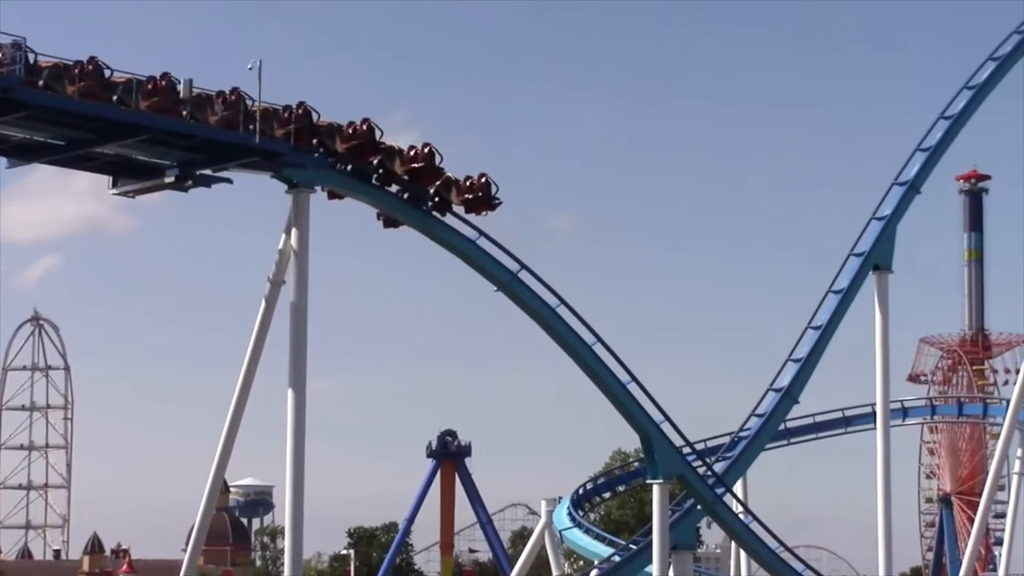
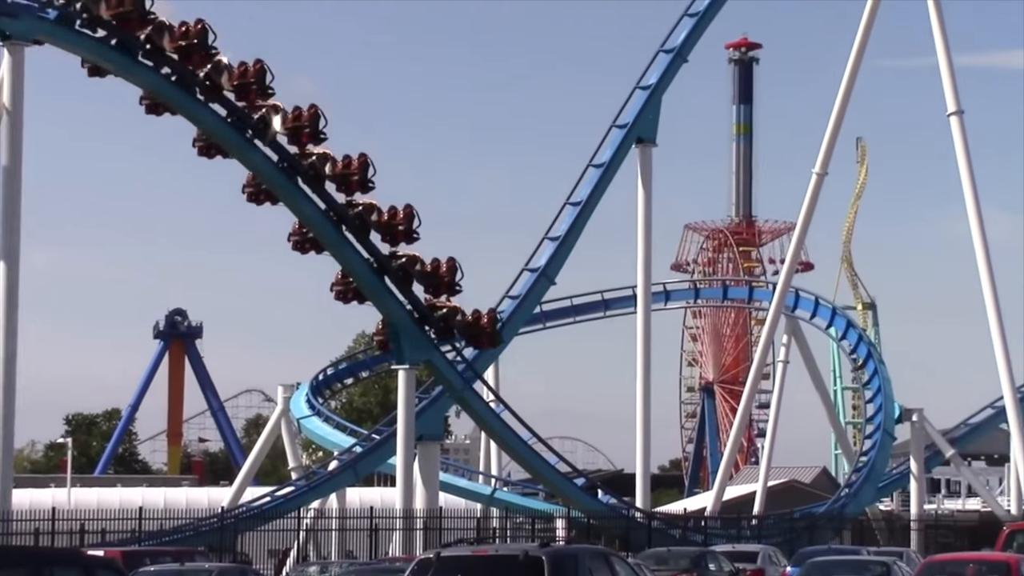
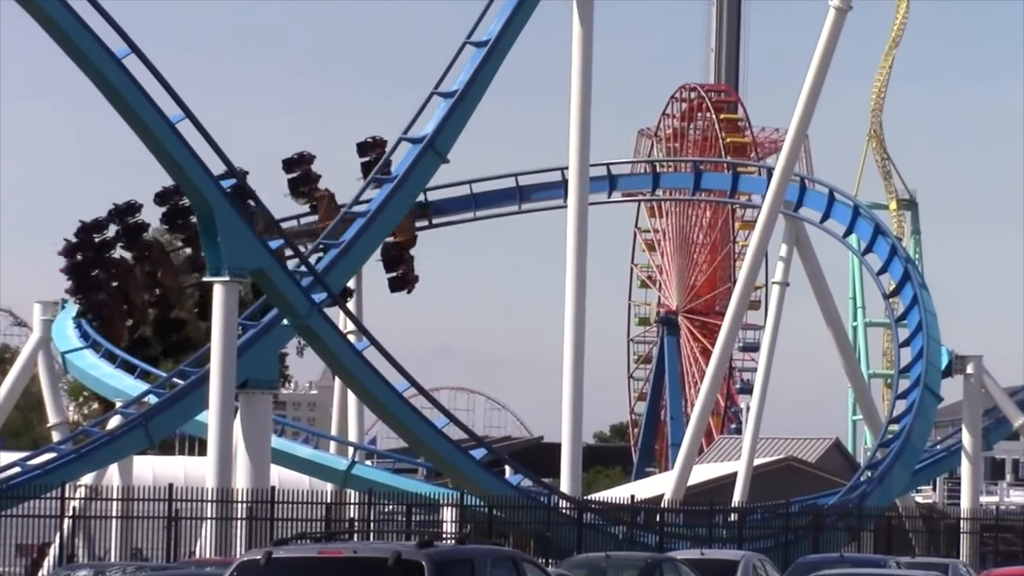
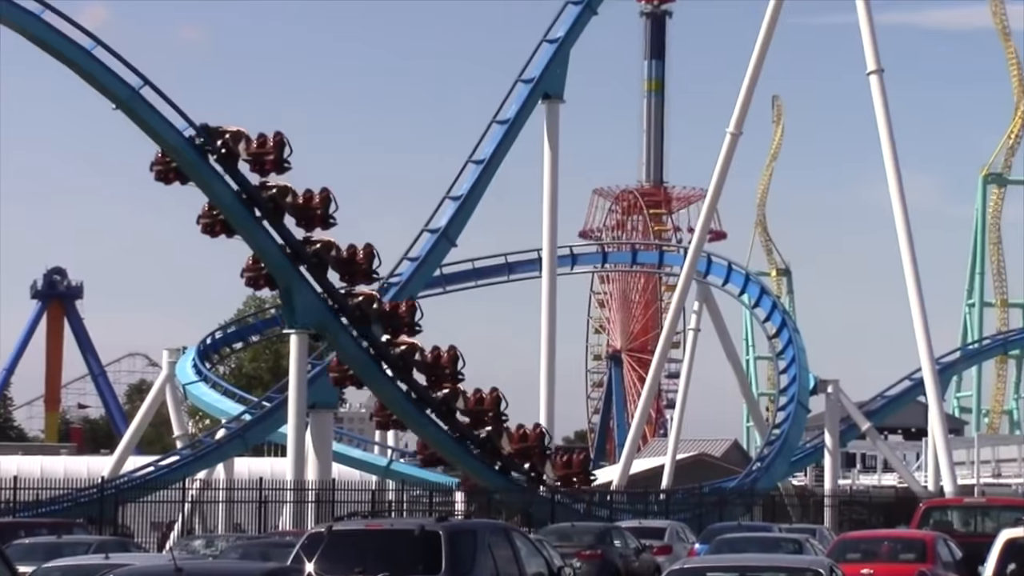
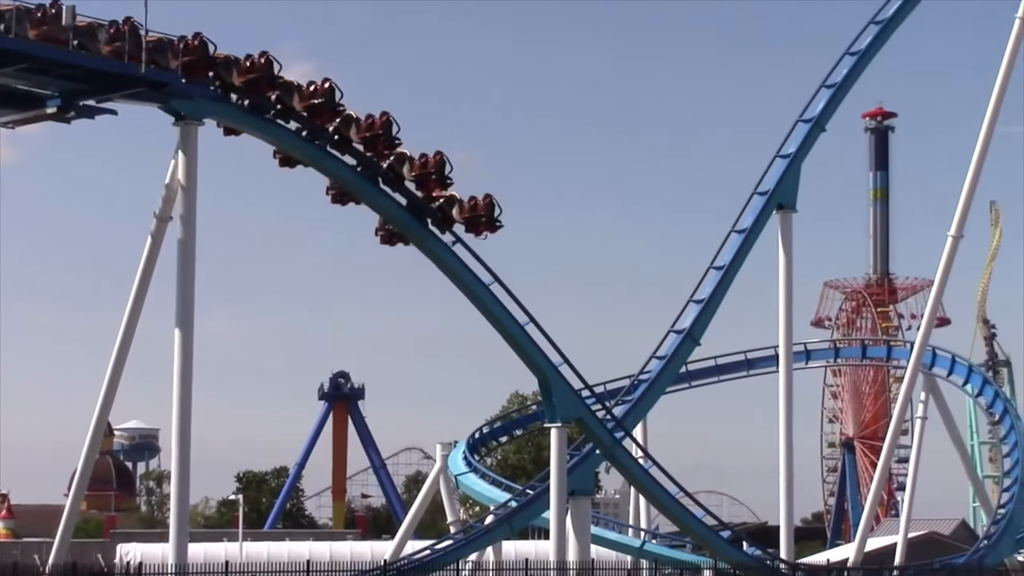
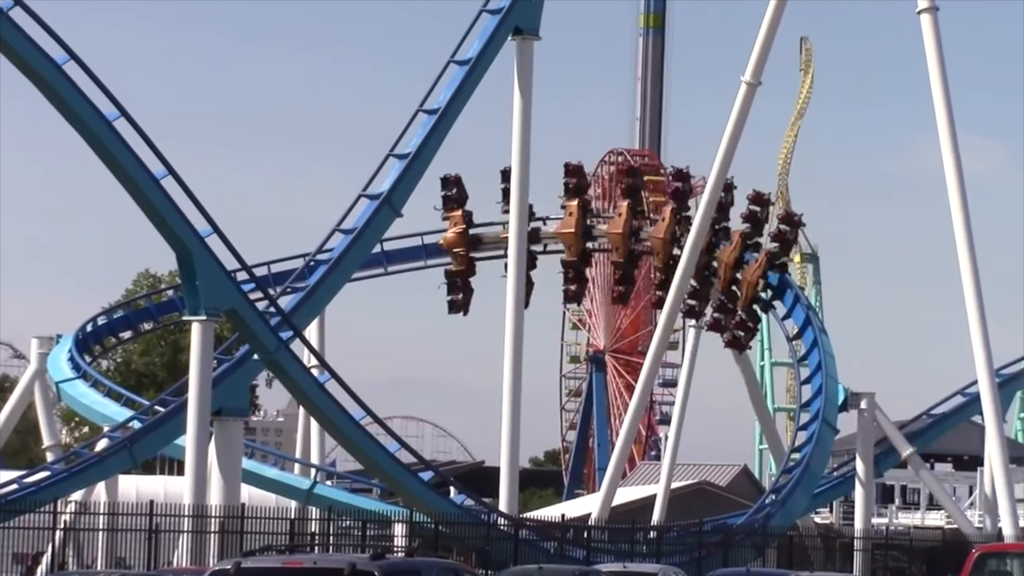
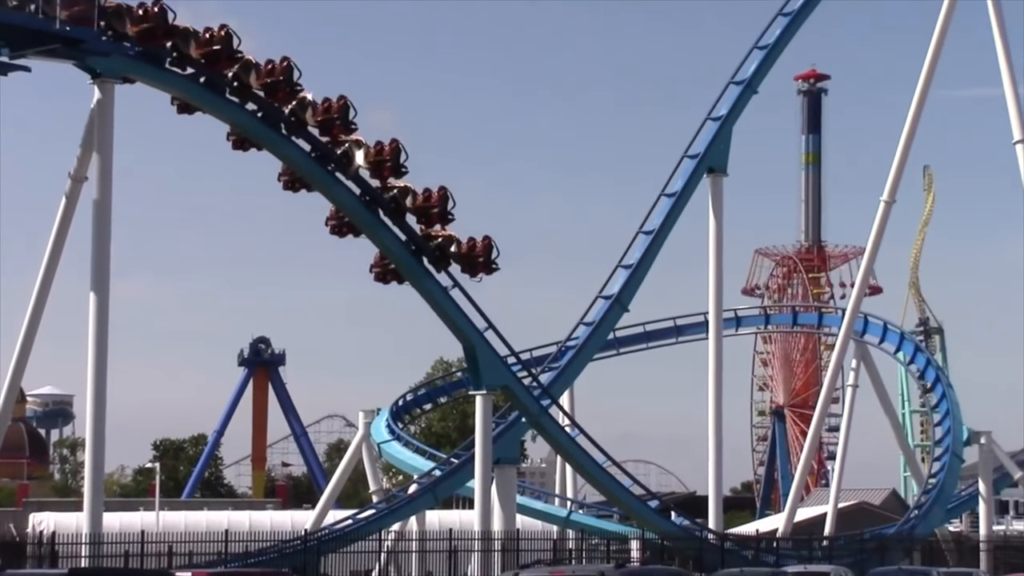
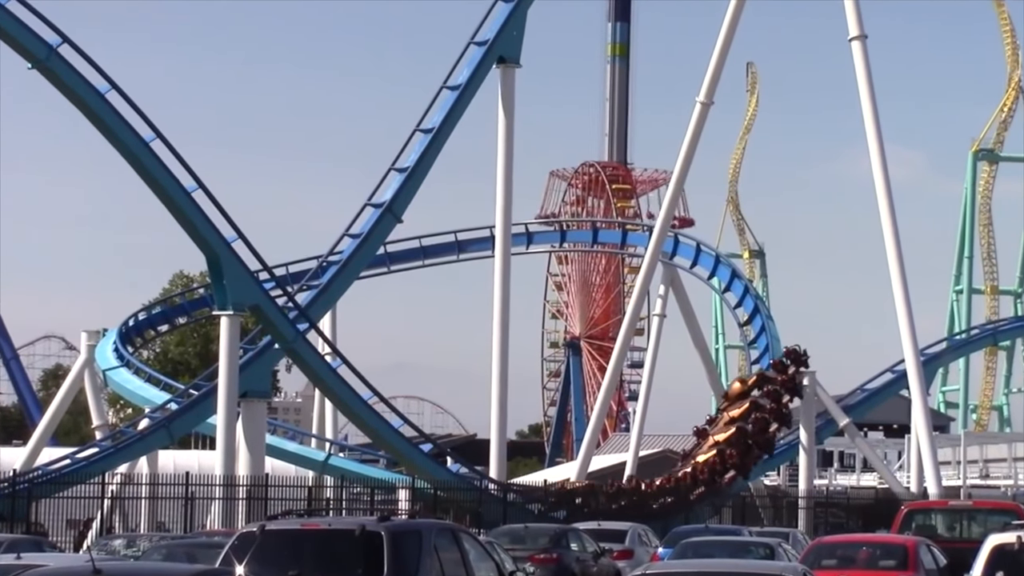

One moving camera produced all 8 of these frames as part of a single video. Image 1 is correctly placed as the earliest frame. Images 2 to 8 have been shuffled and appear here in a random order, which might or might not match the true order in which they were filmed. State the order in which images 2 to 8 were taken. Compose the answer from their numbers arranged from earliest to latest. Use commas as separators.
5, 7, 2, 4, 8, 6, 3
